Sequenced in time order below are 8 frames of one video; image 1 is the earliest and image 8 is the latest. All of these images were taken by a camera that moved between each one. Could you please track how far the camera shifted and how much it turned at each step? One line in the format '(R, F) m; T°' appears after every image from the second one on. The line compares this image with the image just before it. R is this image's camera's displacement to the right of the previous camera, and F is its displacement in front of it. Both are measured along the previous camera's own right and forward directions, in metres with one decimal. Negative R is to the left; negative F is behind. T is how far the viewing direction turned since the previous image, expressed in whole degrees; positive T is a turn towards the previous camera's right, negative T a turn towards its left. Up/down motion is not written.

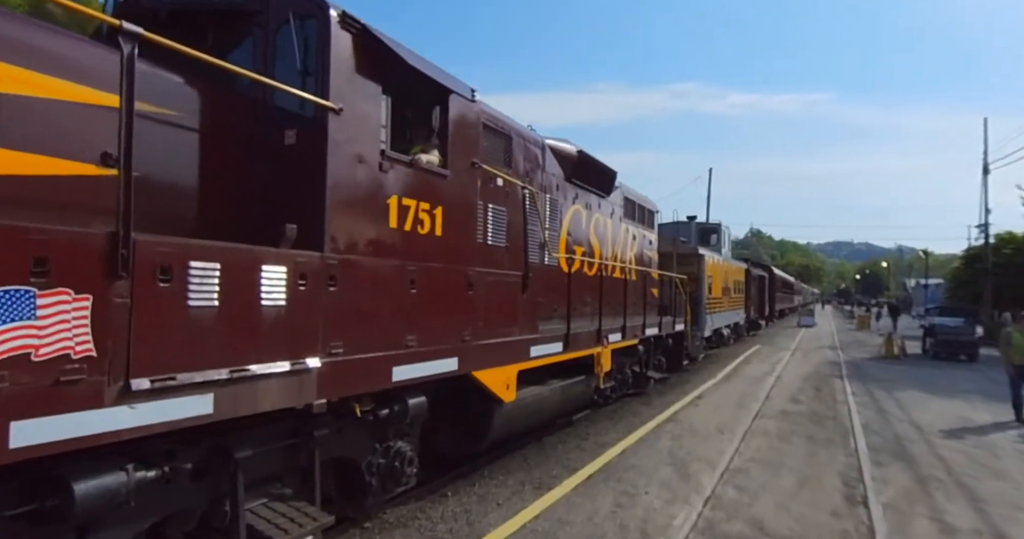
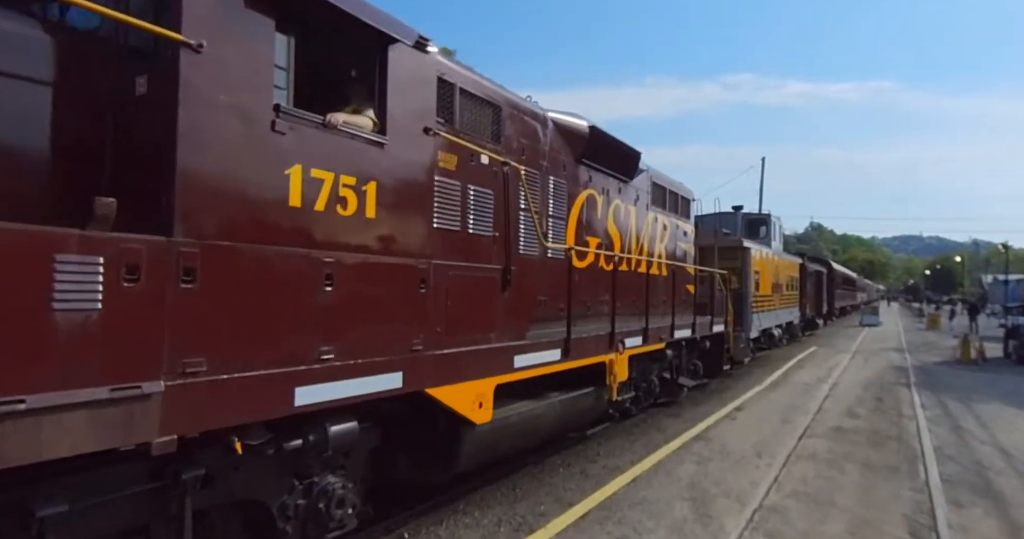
(+0.8, +1.3) m; -5°
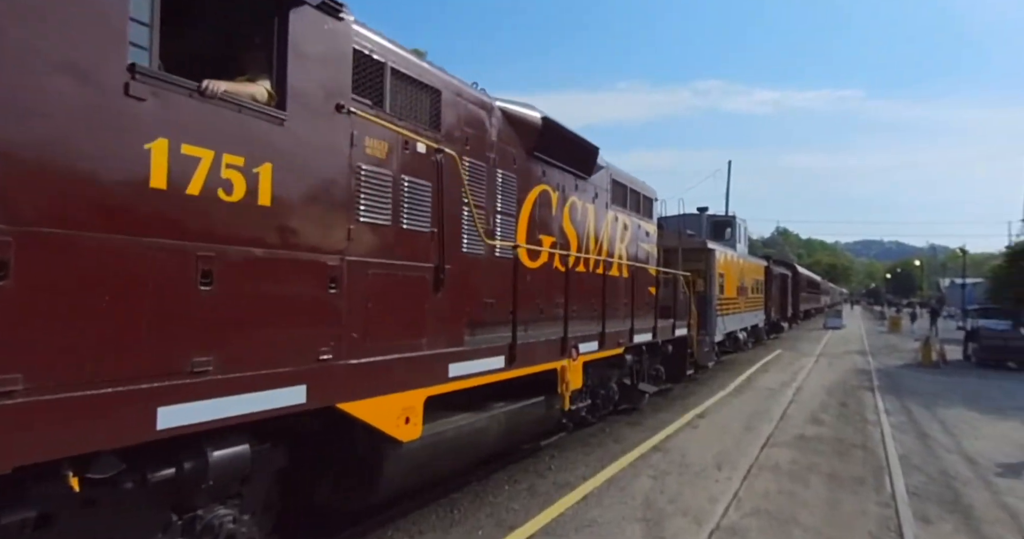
(+0.4, +0.6) m; +3°
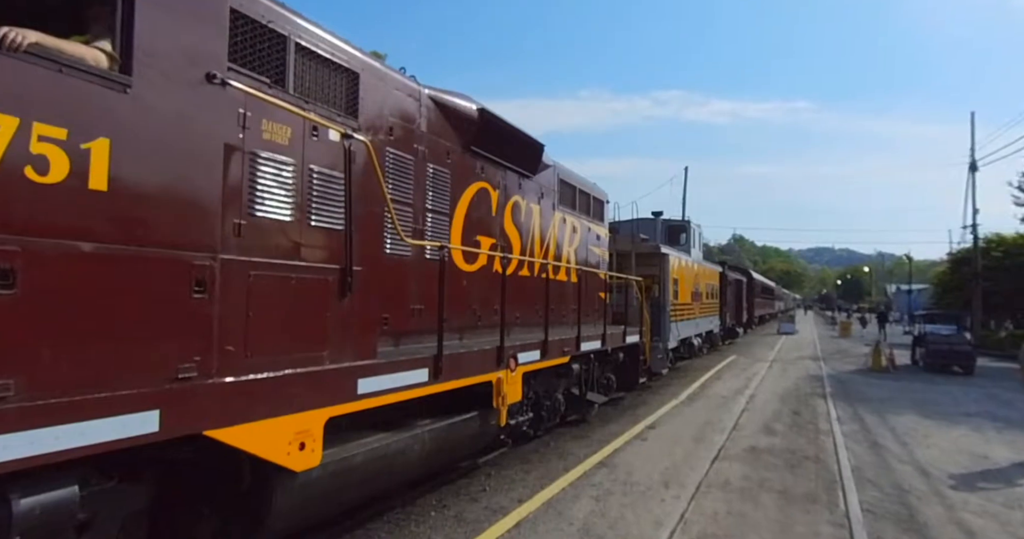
(+0.4, +0.6) m; +4°
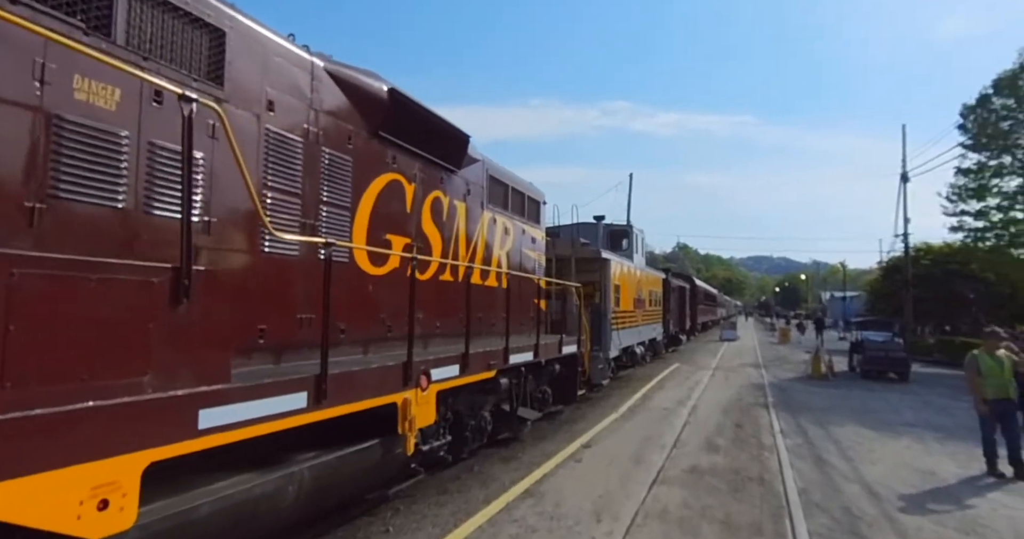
(+0.4, +0.9) m; +5°
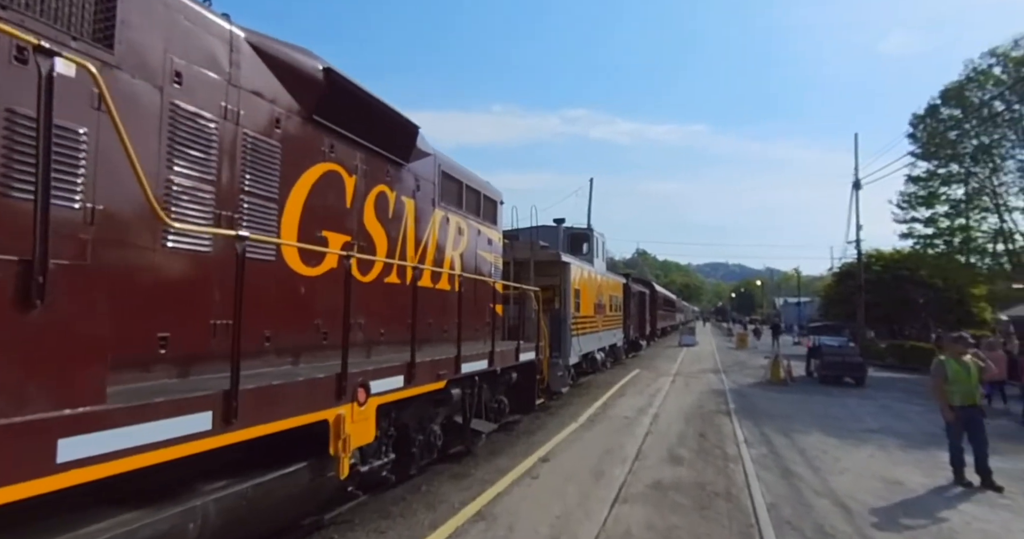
(+0.1, +0.6) m; +4°
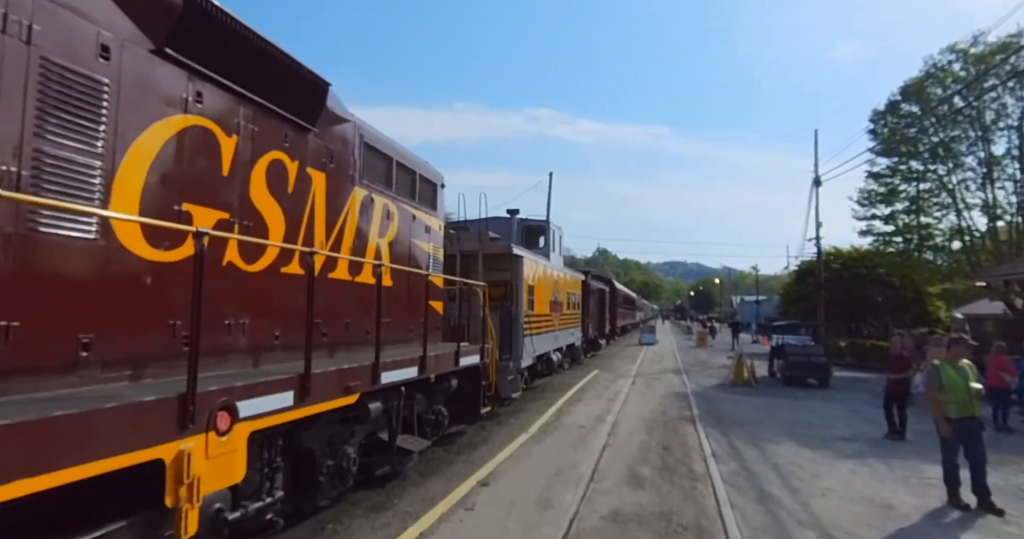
(+0.3, +1.2) m; +4°
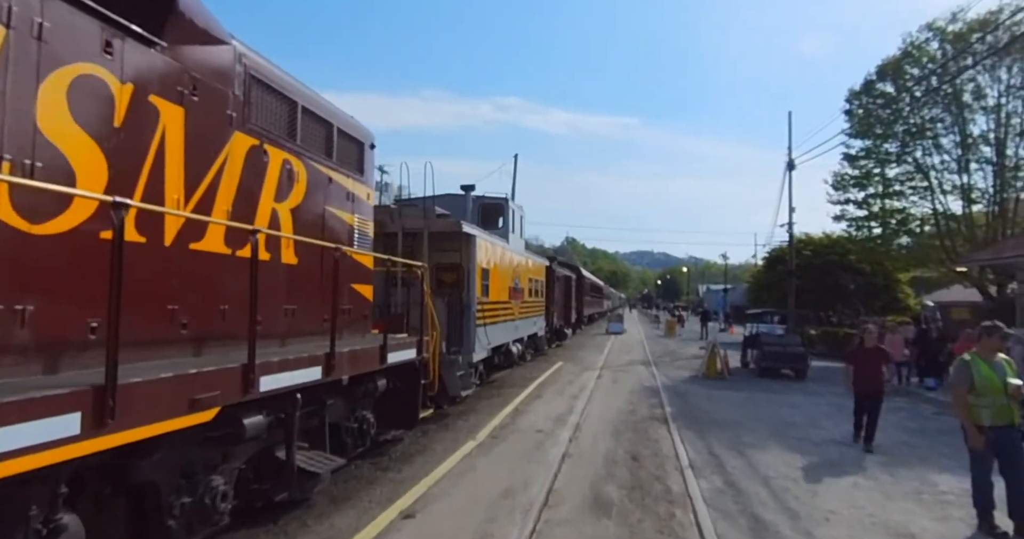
(+0.4, +1.5) m; +3°
